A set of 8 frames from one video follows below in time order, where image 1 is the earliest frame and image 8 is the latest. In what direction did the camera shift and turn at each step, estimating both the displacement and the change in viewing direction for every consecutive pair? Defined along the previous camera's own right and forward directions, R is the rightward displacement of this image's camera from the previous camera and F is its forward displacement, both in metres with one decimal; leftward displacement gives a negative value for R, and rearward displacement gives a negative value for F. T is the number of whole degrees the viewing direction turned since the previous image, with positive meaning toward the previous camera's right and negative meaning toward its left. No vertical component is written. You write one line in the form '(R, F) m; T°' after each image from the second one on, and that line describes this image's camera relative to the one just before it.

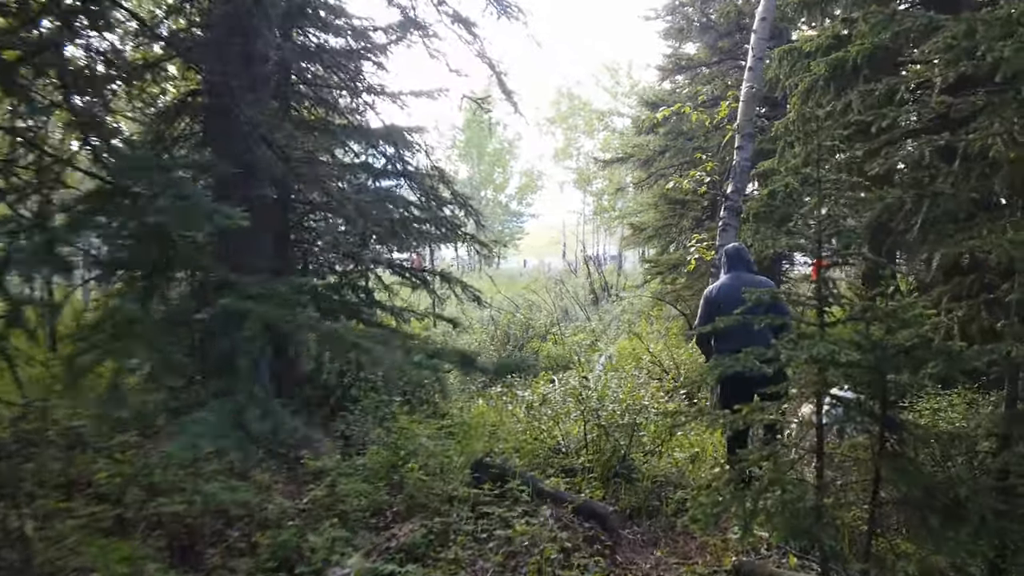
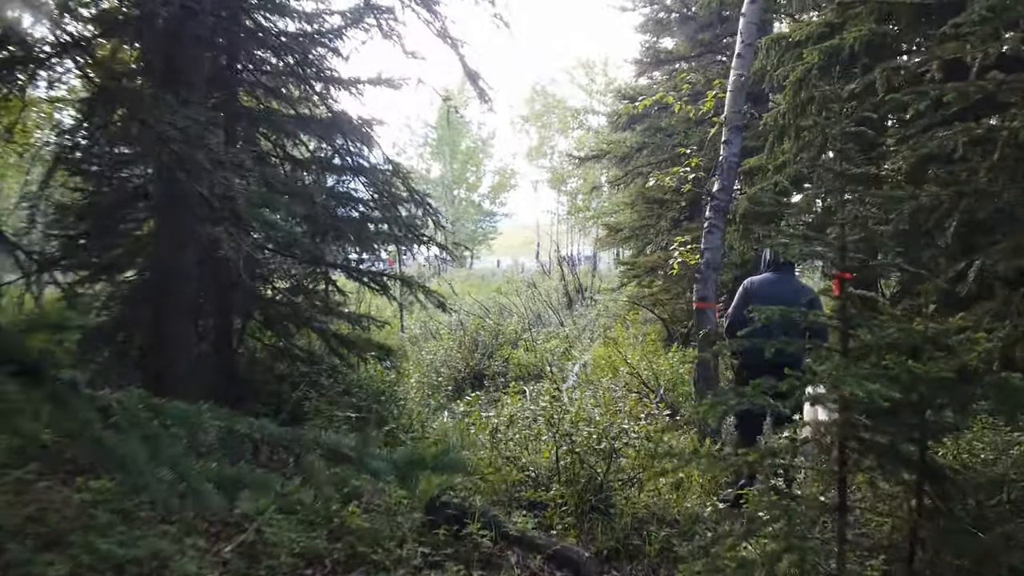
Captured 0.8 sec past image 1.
(+0.1, +0.6) m; +2°
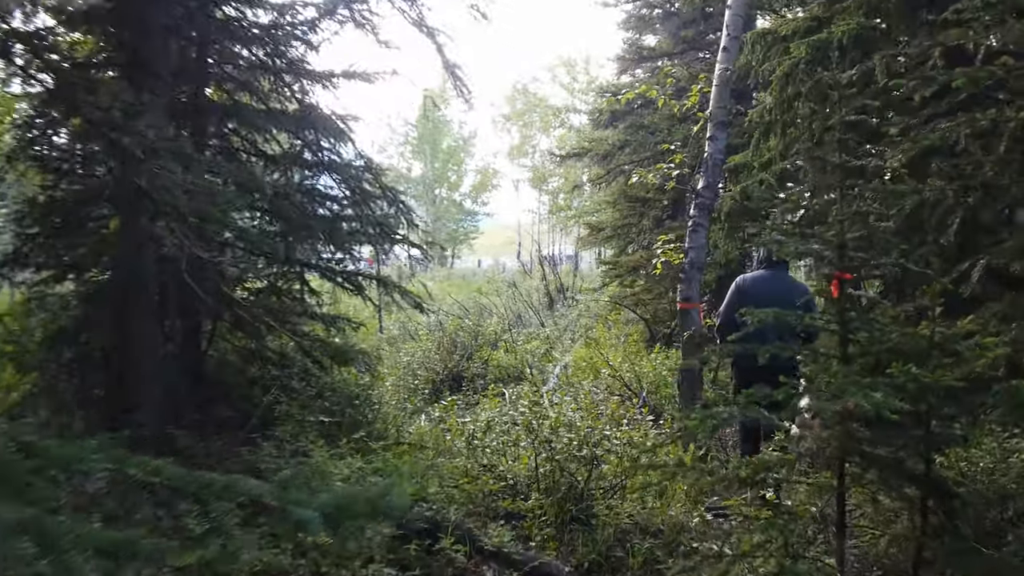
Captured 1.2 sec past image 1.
(0.0, +0.2) m; +2°
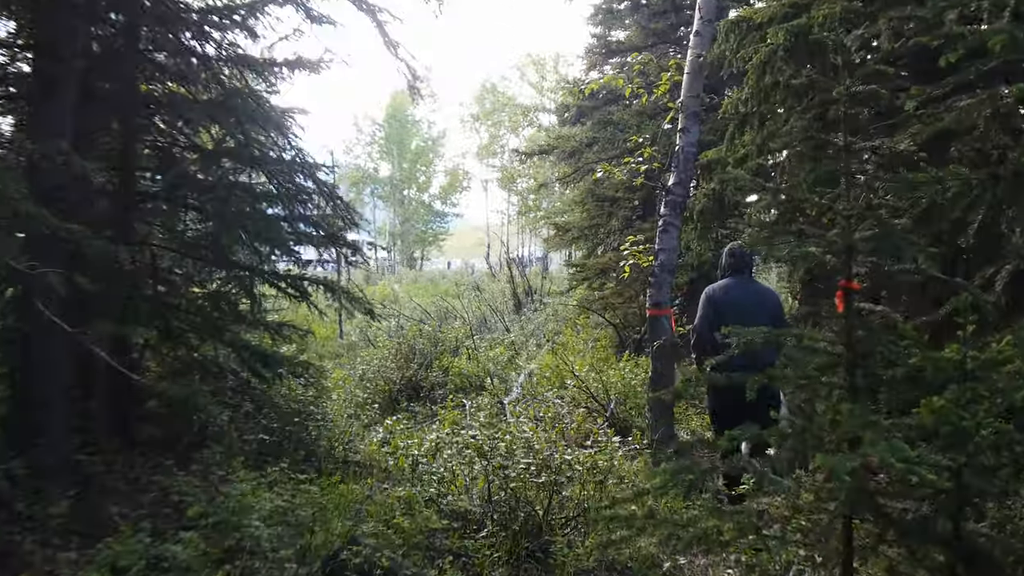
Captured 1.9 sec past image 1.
(+0.1, +0.5) m; +2°
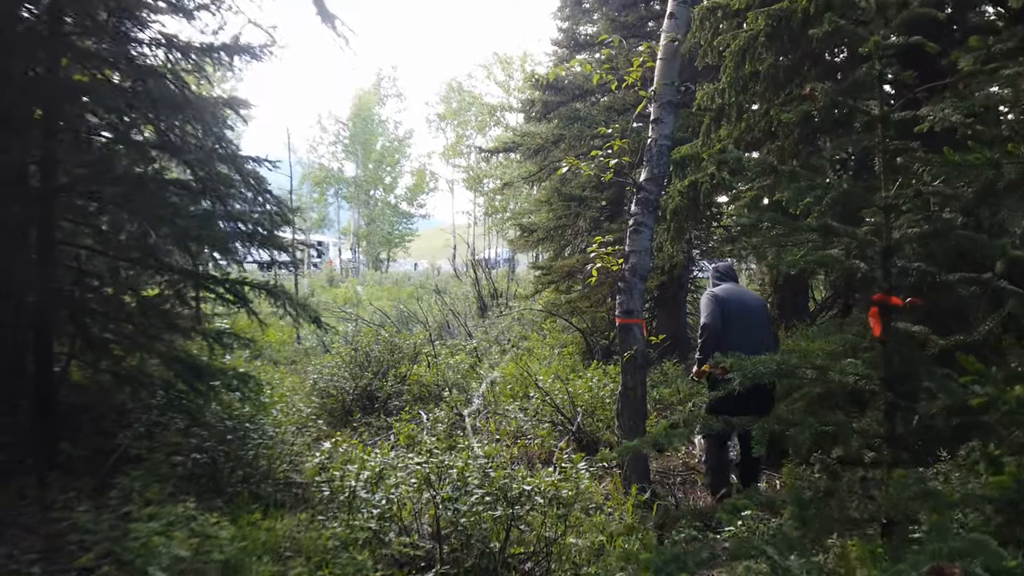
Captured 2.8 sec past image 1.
(+0.1, +0.5) m; +3°
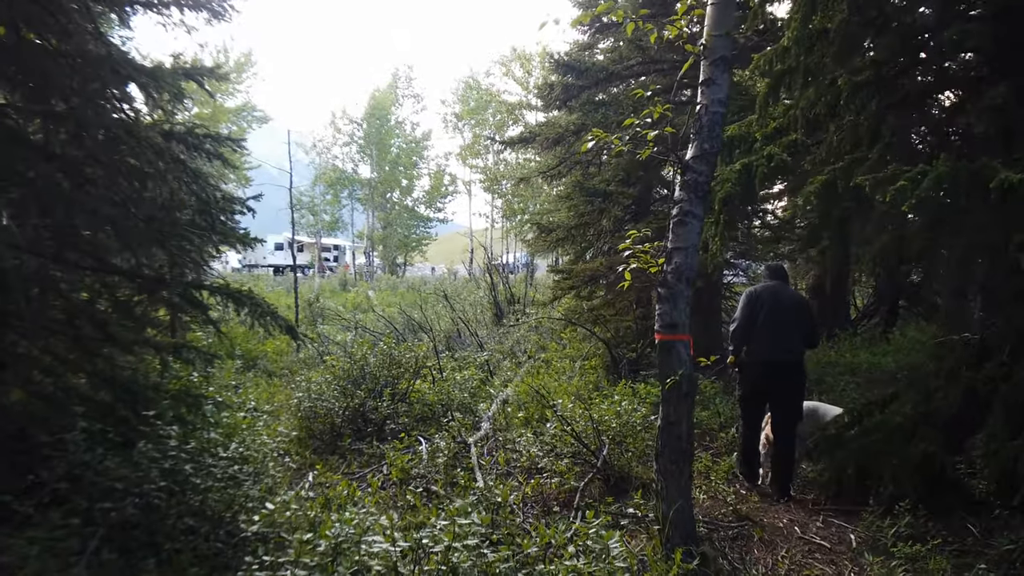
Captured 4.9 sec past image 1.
(+0.1, +1.0) m; -2°
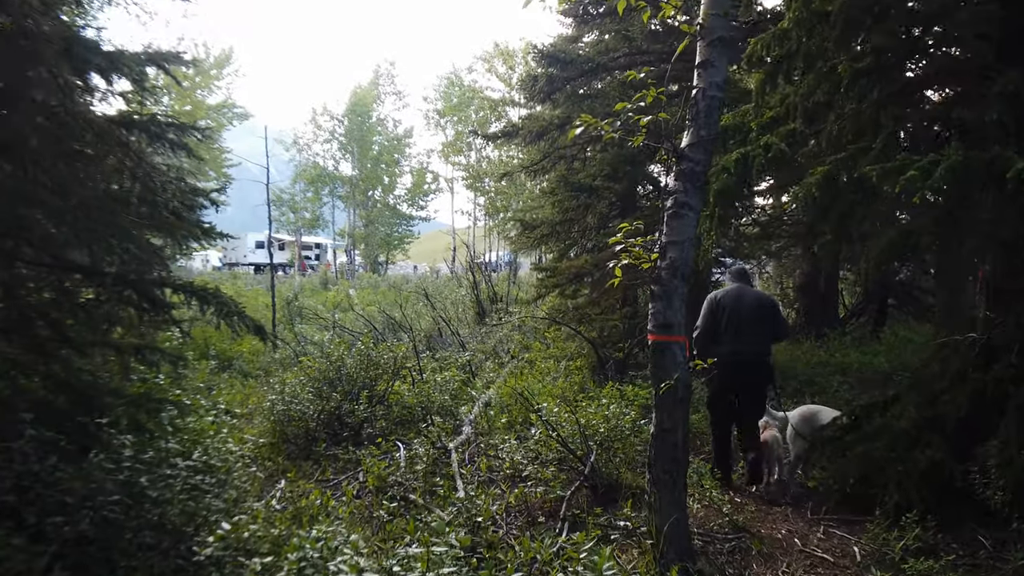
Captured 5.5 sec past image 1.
(0.0, +0.3) m; +1°
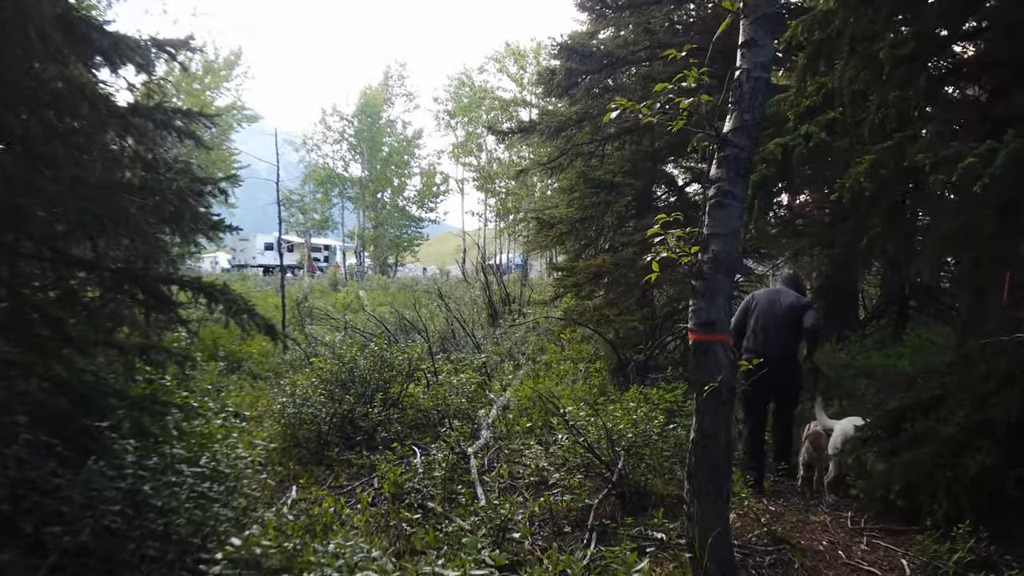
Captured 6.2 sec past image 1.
(-0.1, +0.2) m; -1°
